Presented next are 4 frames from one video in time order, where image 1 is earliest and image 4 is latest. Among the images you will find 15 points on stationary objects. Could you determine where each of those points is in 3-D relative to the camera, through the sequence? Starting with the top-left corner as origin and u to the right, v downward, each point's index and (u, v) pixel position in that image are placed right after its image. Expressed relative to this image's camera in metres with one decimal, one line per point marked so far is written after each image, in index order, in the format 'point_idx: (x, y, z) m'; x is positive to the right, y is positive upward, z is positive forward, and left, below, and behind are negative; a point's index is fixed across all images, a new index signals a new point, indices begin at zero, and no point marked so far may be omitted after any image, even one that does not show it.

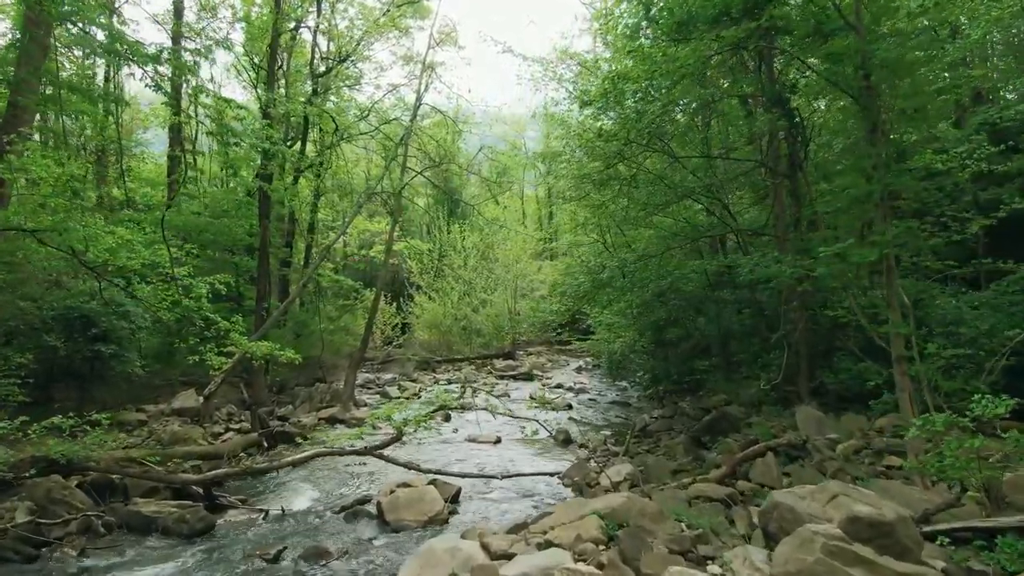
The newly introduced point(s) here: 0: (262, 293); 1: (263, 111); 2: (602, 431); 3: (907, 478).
0: (-6.9, -0.2, +17.8) m
1: (-7.0, +5.0, +18.3) m
2: (+1.8, -2.9, +12.8) m
3: (+3.6, -1.7, +5.8) m
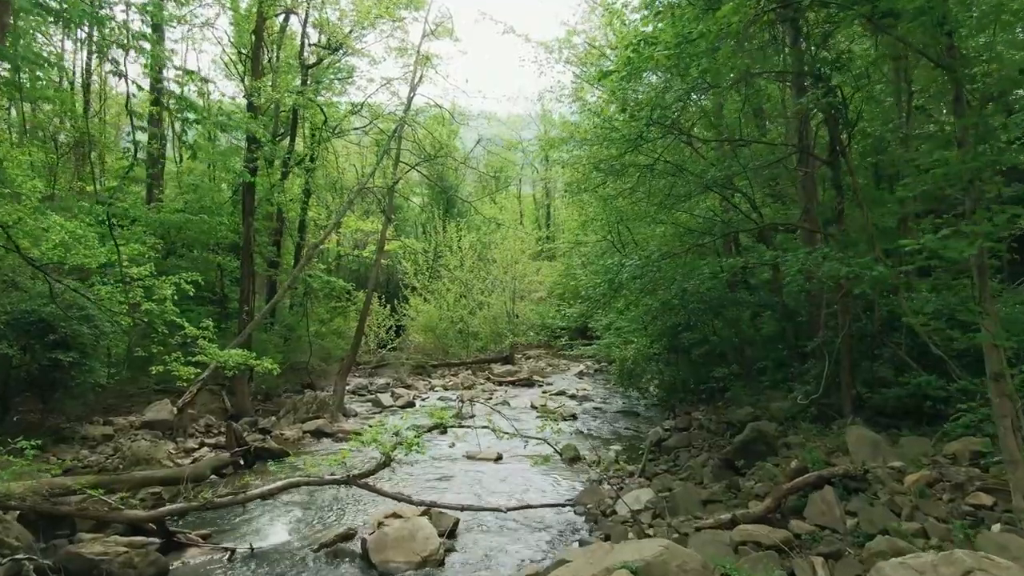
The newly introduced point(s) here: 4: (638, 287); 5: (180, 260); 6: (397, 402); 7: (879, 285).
0: (-6.9, -0.2, +16.6) m
1: (-7.0, +4.9, +17.2) m
2: (+1.8, -2.9, +11.7) m
3: (+3.7, -1.8, +4.8) m
4: (+2.1, 0.0, +10.2) m
5: (-8.9, +0.8, +17.3) m
6: (-3.1, -3.1, +17.5) m
7: (+4.2, 0.0, +7.2) m
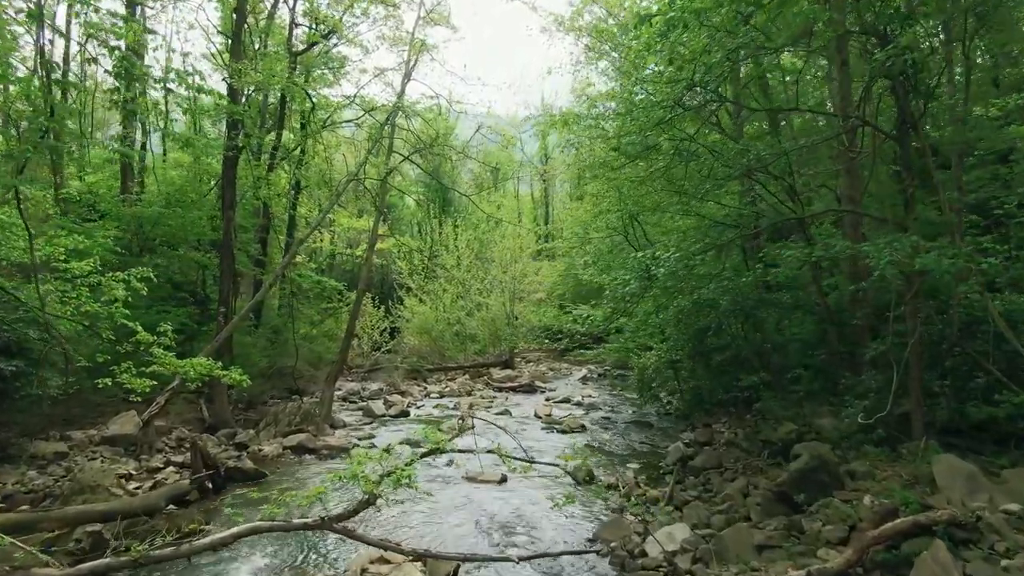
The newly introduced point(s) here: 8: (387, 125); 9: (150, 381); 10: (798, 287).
0: (-6.8, -0.2, +15.3) m
1: (-7.0, +4.9, +15.8) m
2: (+1.9, -2.9, +10.4) m
3: (+3.8, -1.7, +3.5) m
4: (+2.2, 0.0, +8.9) m
5: (-8.9, +0.8, +16.0) m
6: (-3.1, -3.1, +16.2) m
7: (+4.3, +0.1, +6.0) m
8: (-3.3, +4.3, +16.9) m
9: (-4.5, -1.1, +7.9) m
10: (+4.3, 0.0, +9.6) m
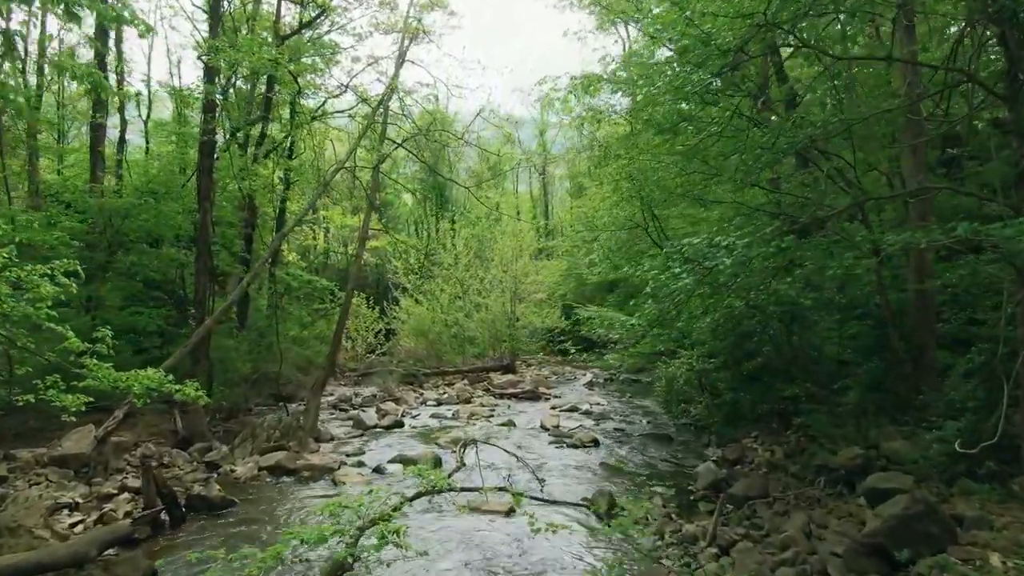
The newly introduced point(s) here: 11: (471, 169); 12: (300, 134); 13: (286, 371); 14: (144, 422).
0: (-6.8, -0.2, +13.9) m
1: (-6.9, +4.9, +14.4) m
2: (+2.0, -2.8, +9.1) m
3: (+4.0, -1.7, +2.2) m
4: (+2.3, +0.1, +7.5) m
5: (-8.8, +0.8, +14.6) m
6: (-3.0, -3.1, +14.8) m
7: (+4.4, +0.1, +4.6) m
8: (-3.2, +4.3, +15.5) m
9: (-4.3, -1.1, +6.5) m
10: (+4.4, 0.0, +8.2) m
11: (-1.3, +3.8, +19.9) m
12: (-5.4, +3.9, +16.1) m
13: (-6.2, -2.3, +17.3) m
14: (-7.2, -2.6, +12.5) m
